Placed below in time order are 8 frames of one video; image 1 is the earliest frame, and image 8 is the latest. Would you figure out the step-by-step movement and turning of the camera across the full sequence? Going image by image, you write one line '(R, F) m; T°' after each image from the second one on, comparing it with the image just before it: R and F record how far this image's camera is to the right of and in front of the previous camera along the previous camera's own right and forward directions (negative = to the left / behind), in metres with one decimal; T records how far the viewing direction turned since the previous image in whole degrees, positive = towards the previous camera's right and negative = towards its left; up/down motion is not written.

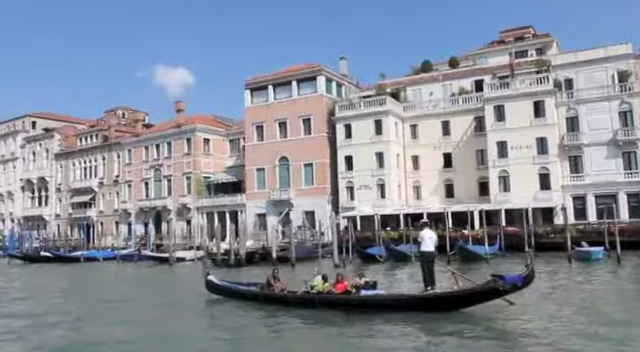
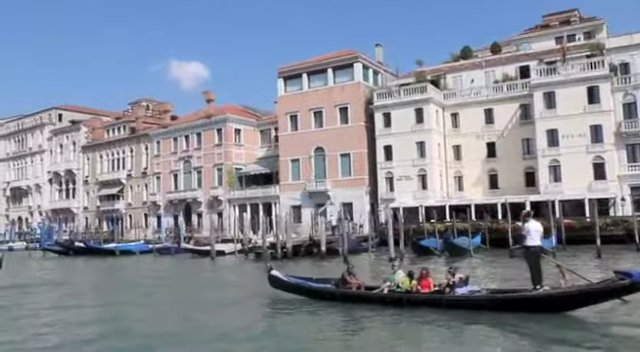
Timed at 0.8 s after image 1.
(-1.4, +1.2) m; -1°
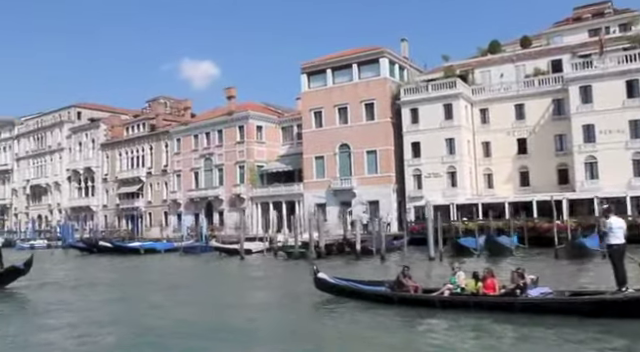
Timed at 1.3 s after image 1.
(-0.9, +0.8) m; -1°
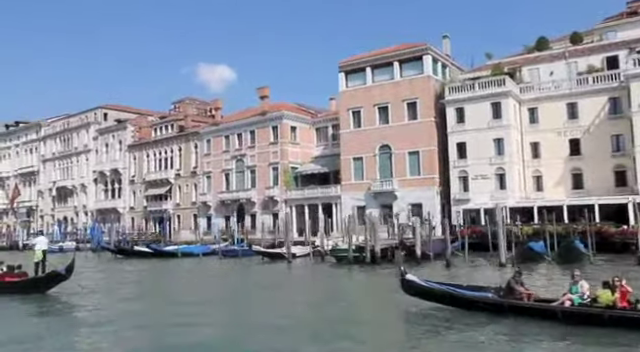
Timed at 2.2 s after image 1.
(-1.6, +1.5) m; -1°
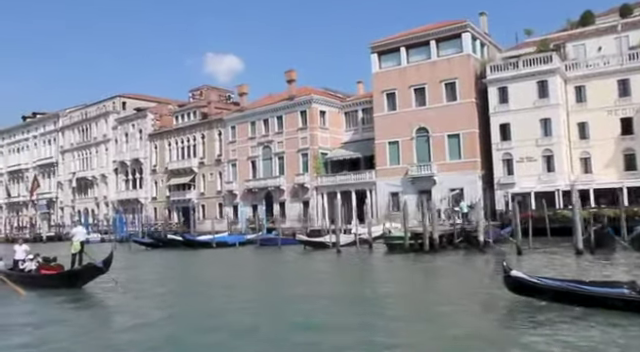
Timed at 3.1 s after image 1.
(-1.6, +1.6) m; -1°
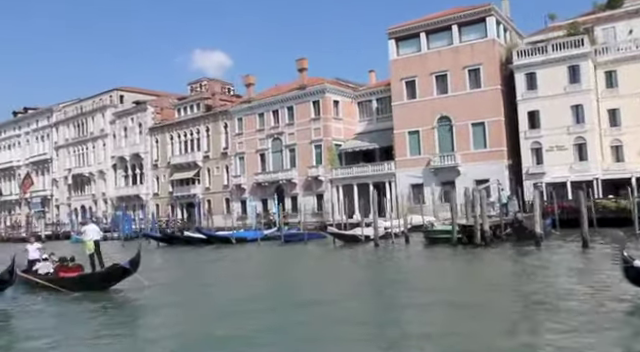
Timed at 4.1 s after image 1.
(-1.9, +1.7) m; +1°
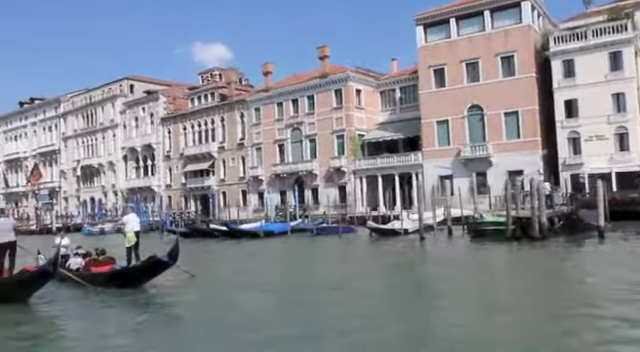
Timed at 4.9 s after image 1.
(-1.5, +1.4) m; 0°
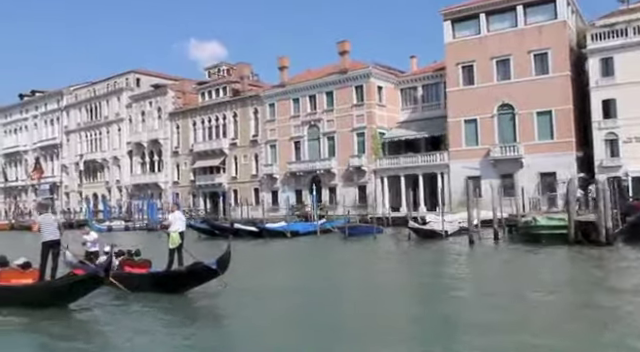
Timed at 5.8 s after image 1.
(-1.8, +1.4) m; +1°
